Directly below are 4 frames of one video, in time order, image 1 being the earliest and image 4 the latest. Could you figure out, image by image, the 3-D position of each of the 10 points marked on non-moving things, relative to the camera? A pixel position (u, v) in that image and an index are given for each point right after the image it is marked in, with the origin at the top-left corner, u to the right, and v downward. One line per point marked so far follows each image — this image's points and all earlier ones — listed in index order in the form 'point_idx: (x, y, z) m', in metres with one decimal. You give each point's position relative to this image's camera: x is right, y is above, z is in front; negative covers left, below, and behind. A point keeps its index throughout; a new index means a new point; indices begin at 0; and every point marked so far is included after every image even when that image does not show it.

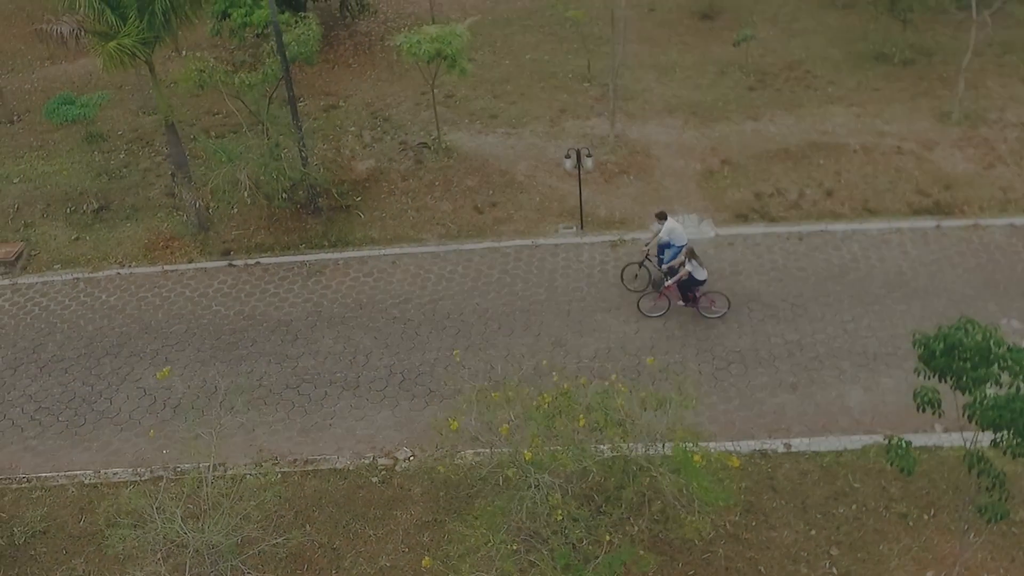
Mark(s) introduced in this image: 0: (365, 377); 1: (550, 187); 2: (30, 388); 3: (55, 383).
0: (-3.4, -2.1, +9.8) m
1: (+1.1, +3.0, +12.6) m
2: (-11.3, -2.3, +9.9) m
3: (-10.7, -2.2, +10.0) m
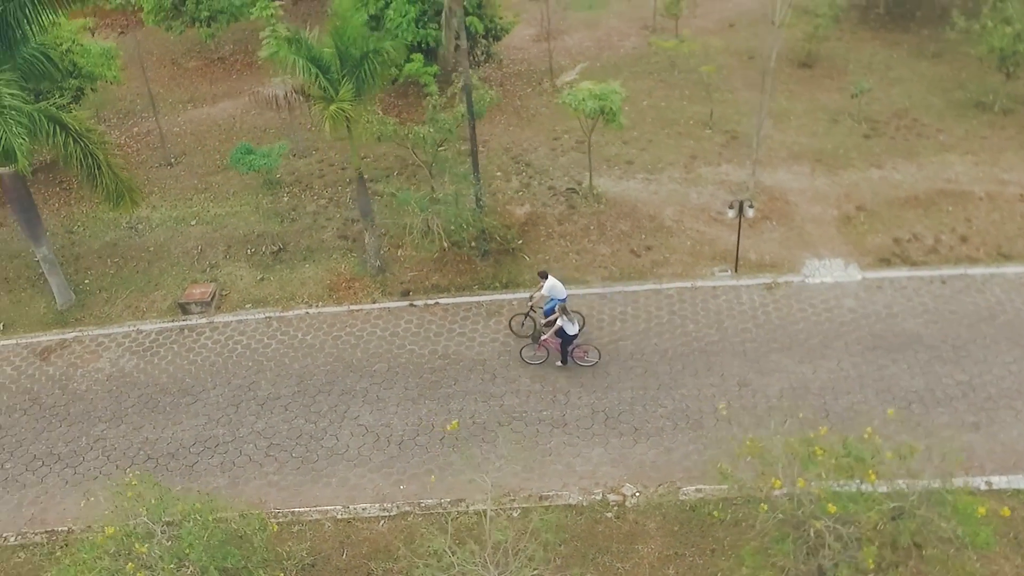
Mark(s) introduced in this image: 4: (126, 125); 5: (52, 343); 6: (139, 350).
0: (+1.5, -3.2, +10.6) m
1: (+6.0, +1.8, +13.5) m
2: (-6.4, -3.4, +10.7) m
3: (-5.9, -3.3, +10.7) m
4: (-15.6, +6.6, +17.1) m
5: (-13.4, -1.6, +12.3) m
6: (-10.6, -1.8, +12.0) m
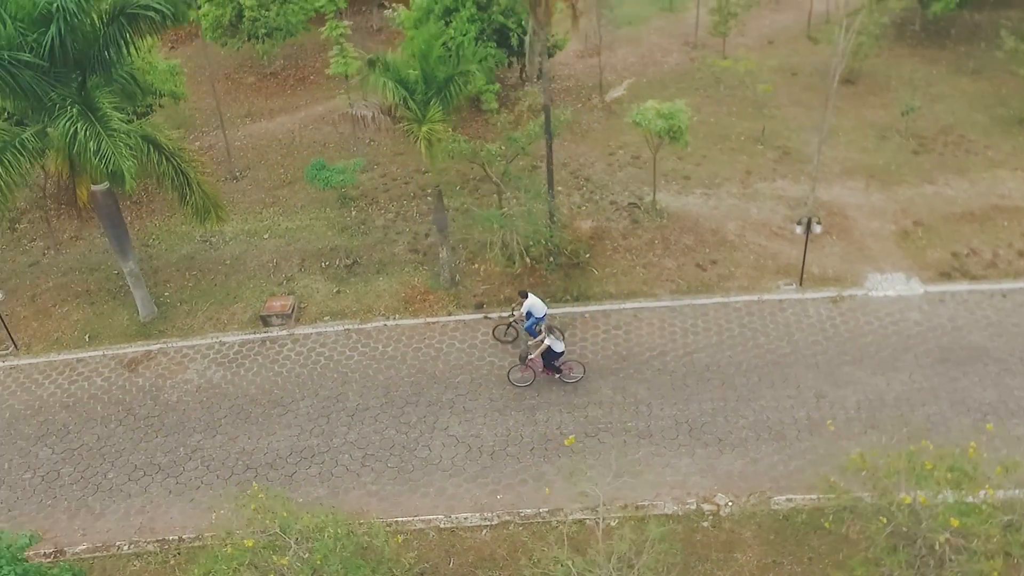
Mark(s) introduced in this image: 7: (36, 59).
0: (+3.7, -3.6, +10.9) m
1: (+8.2, +1.4, +13.9) m
2: (-4.2, -3.8, +11.0) m
3: (-3.7, -3.7, +11.0) m
4: (-13.4, +6.1, +17.5) m
5: (-11.2, -2.0, +12.6) m
6: (-8.4, -2.2, +12.4) m
7: (-11.6, +5.5, +10.1) m
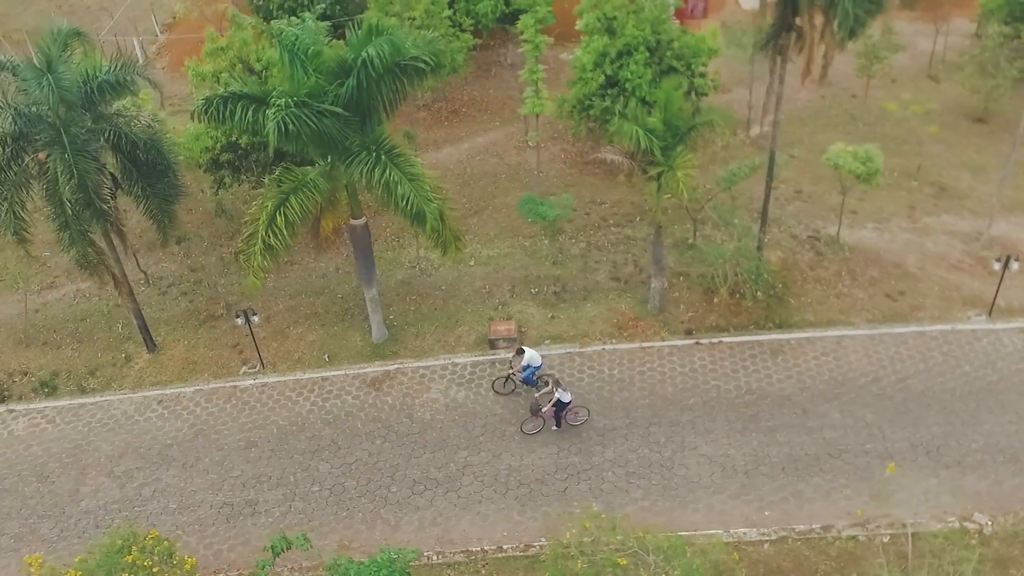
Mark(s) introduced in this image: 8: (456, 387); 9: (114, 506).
0: (+10.5, -4.5, +11.7) m
1: (+15.1, +0.3, +14.8) m
2: (+2.6, -4.6, +11.8) m
3: (+3.2, -4.5, +11.9) m
4: (-6.4, +5.2, +18.7) m
5: (-4.3, -2.8, +13.5) m
6: (-1.5, -3.0, +13.3) m
7: (-4.6, +4.8, +11.2) m
8: (-1.8, -3.1, +13.2) m
9: (-10.8, -5.9, +11.5) m
